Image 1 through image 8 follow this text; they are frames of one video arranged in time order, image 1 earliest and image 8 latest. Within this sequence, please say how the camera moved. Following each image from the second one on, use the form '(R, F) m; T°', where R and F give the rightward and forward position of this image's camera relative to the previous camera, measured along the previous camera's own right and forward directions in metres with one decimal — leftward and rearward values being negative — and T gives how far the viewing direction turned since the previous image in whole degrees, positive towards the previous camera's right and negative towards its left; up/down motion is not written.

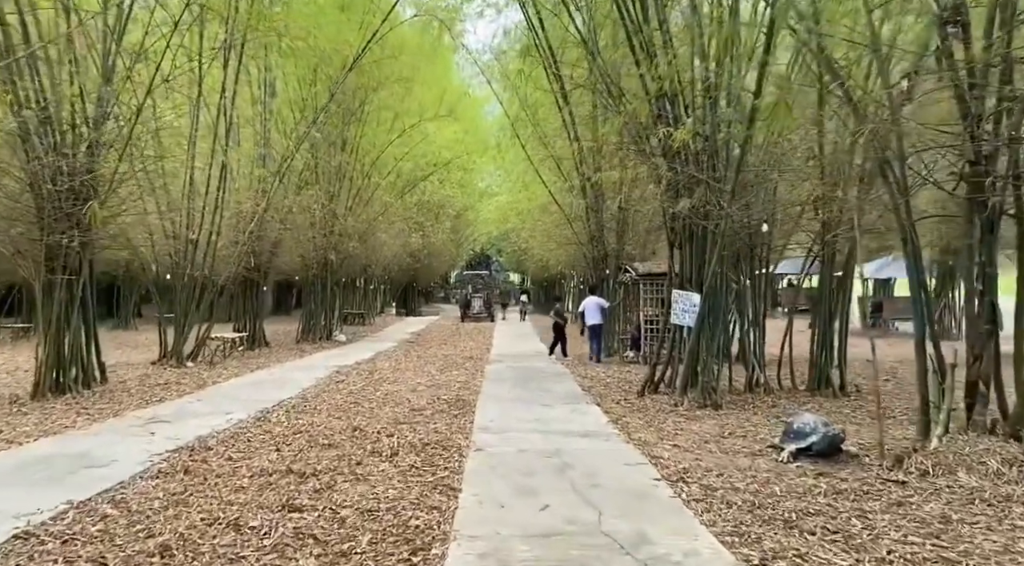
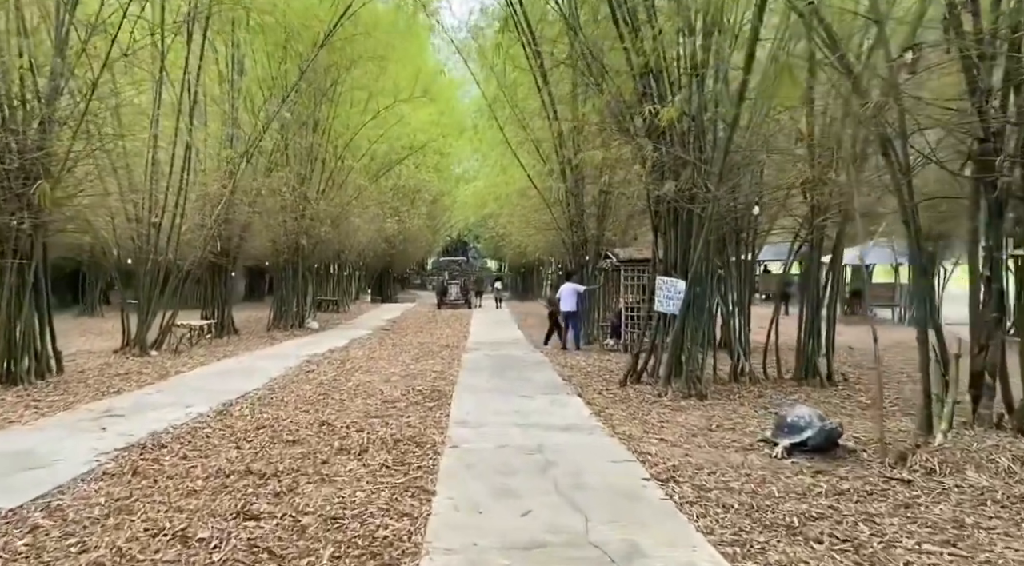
(0.0, +0.3) m; +1°
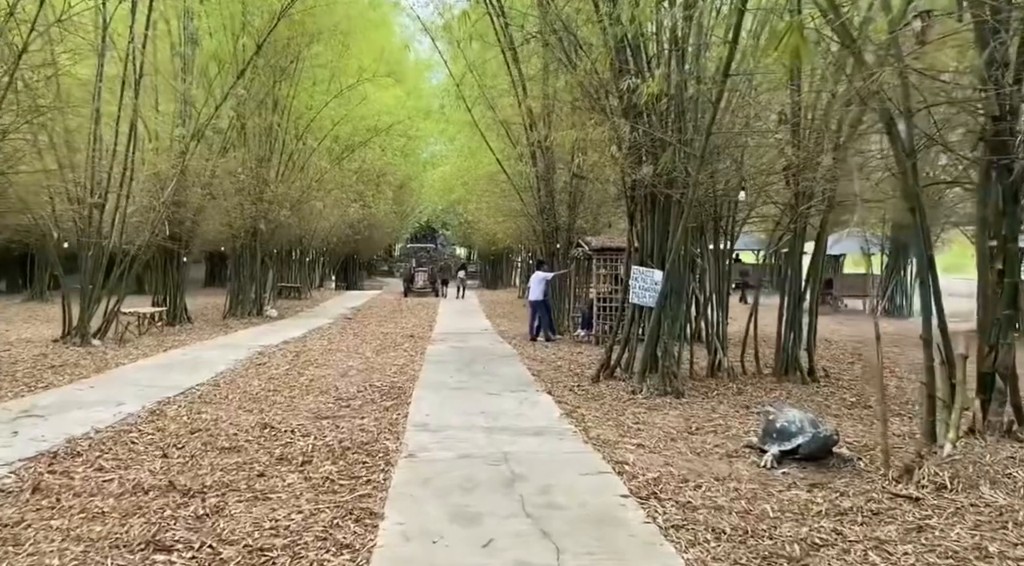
(0.0, +0.5) m; +2°
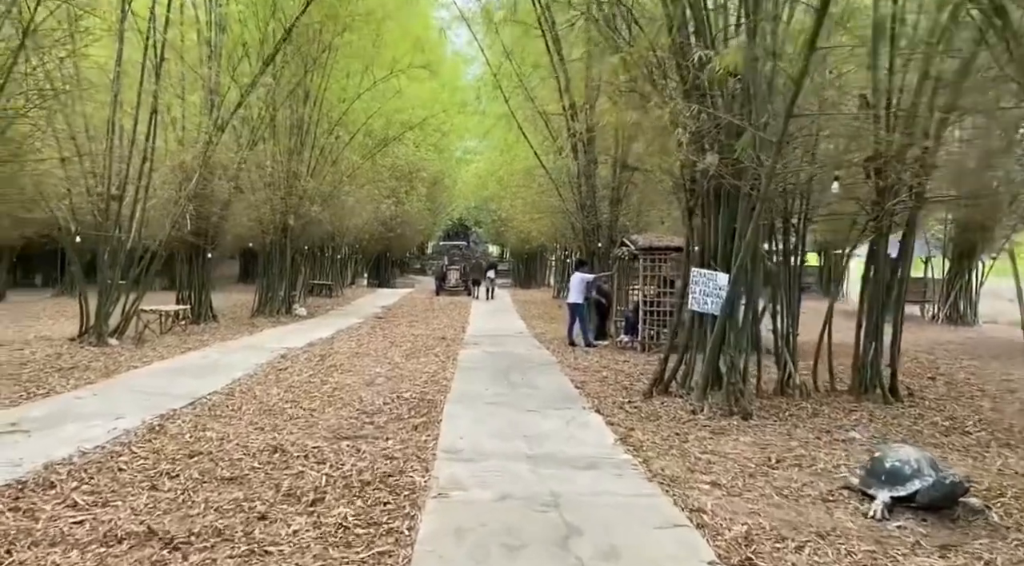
(-0.1, +0.7) m; -2°
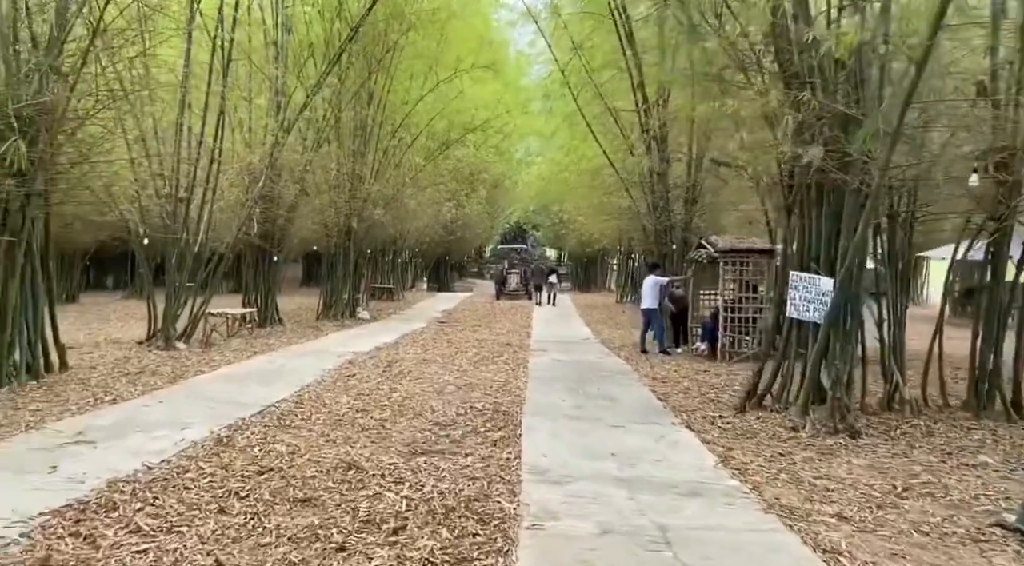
(-0.1, +0.4) m; -4°
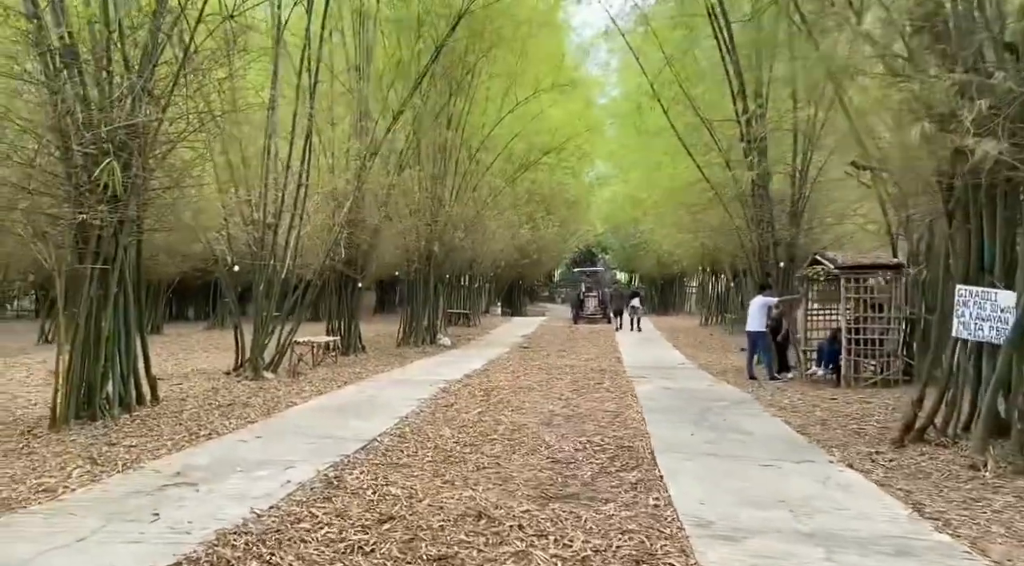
(-0.3, +0.5) m; -4°
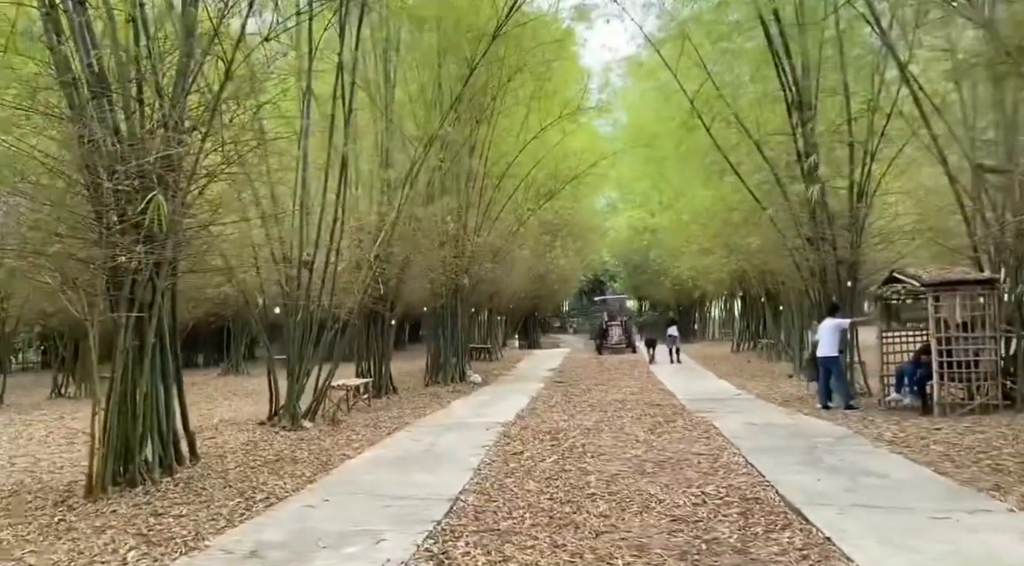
(-0.5, +0.6) m; 0°
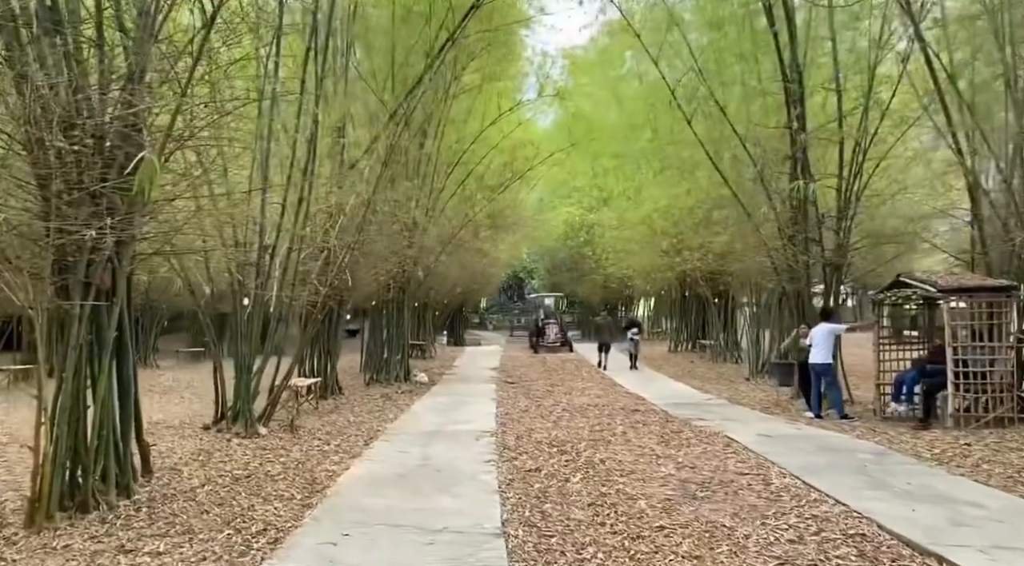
(-0.7, +0.9) m; +6°
